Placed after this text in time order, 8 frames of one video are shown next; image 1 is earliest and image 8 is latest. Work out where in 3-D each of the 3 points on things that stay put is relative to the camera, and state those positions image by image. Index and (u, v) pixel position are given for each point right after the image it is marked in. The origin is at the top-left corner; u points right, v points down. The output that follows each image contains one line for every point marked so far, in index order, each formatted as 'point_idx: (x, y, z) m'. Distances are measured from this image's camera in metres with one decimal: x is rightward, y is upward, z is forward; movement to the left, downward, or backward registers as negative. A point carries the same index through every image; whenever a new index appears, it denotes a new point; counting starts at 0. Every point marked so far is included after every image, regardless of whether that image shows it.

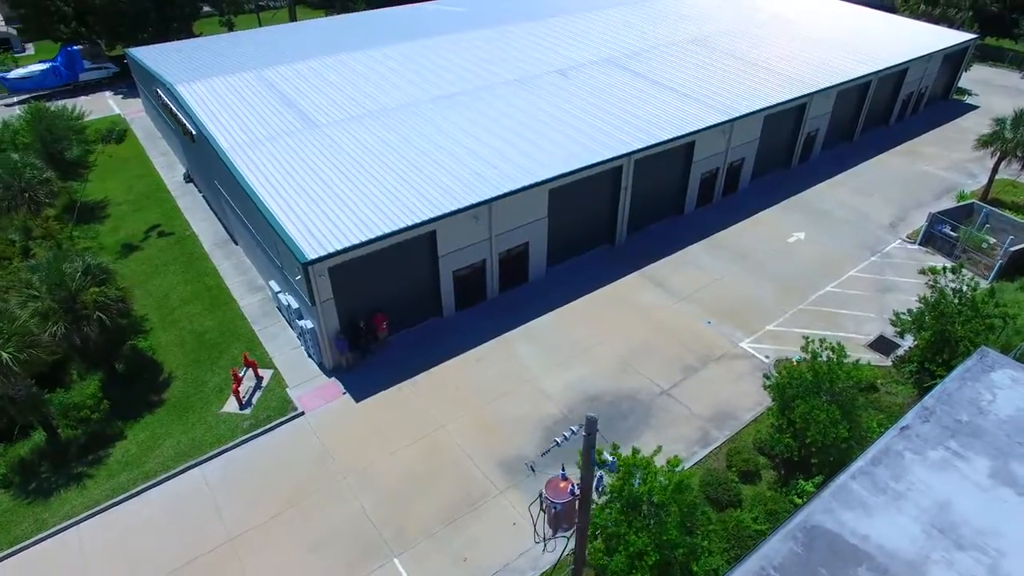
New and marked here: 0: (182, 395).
0: (-10.5, -3.4, +19.4) m
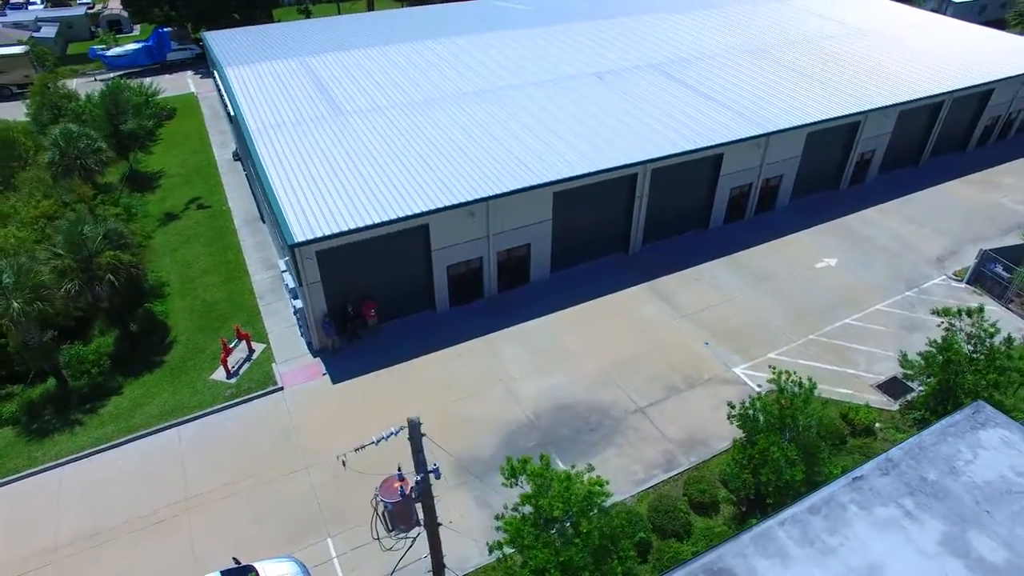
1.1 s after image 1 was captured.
0: (-11.3, -2.4, +20.7) m
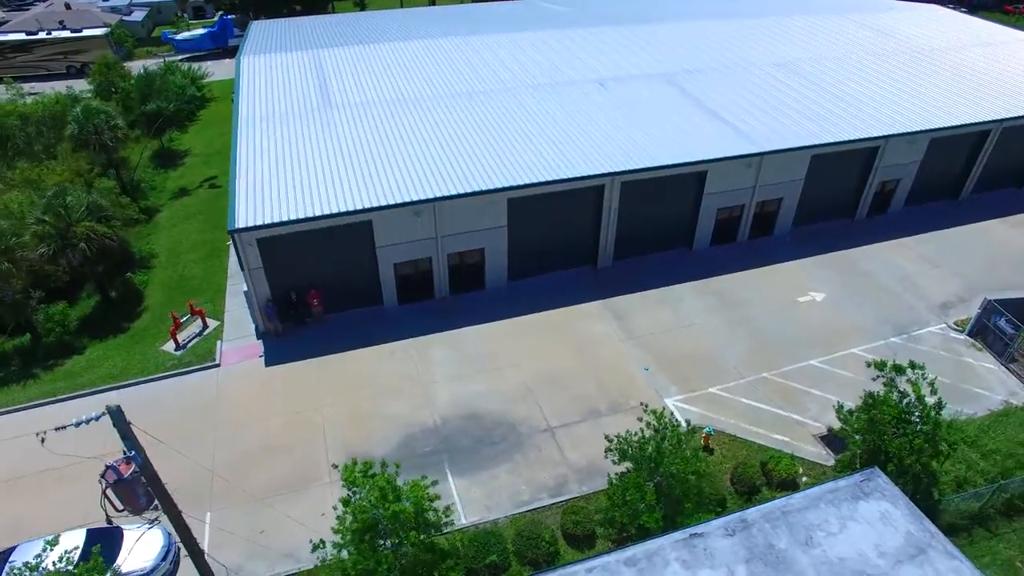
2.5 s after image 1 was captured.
0: (-13.4, -1.5, +22.1) m
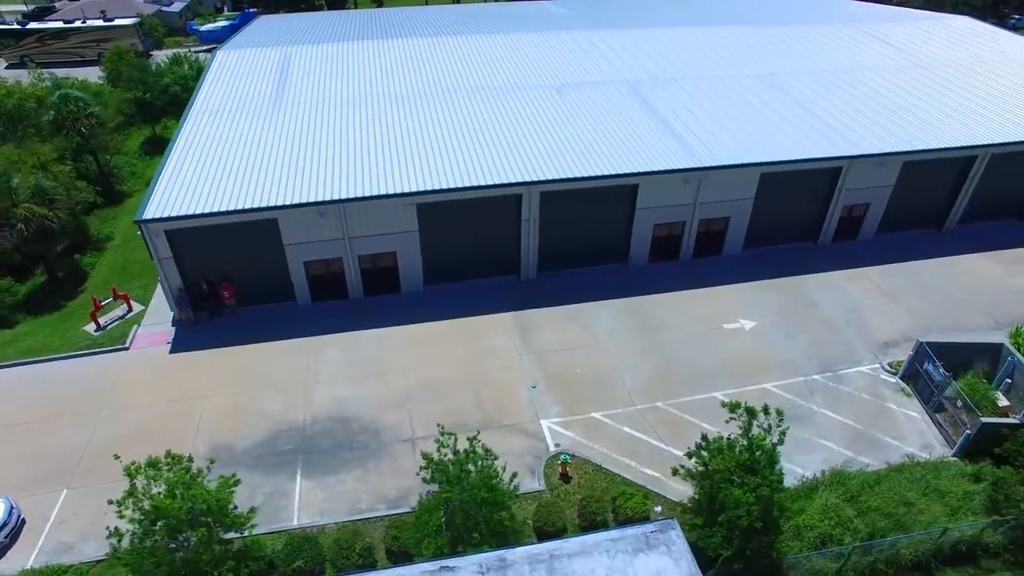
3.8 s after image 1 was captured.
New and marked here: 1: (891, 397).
0: (-16.8, -0.7, +23.3) m
1: (+12.1, -3.5, +19.4) m
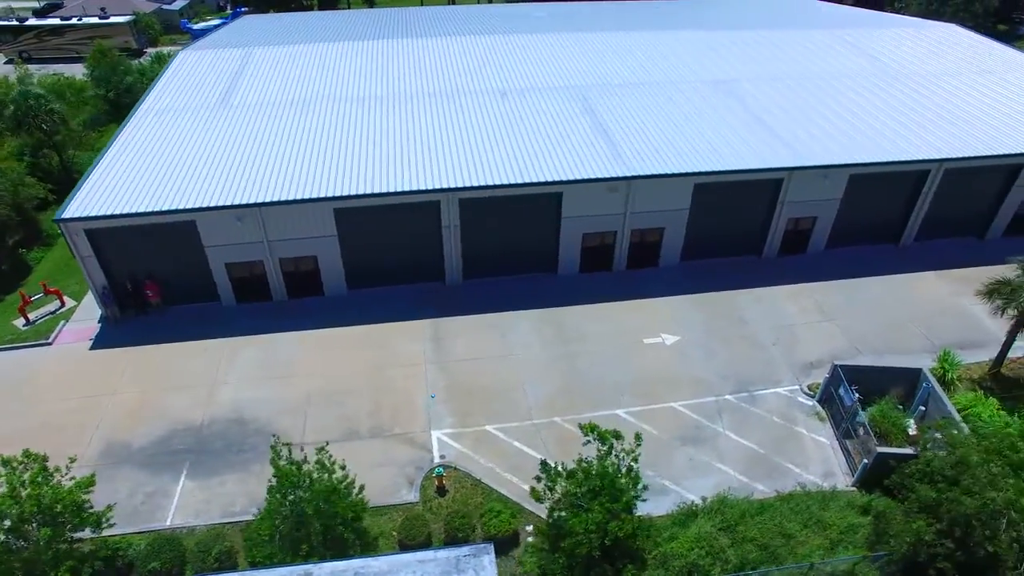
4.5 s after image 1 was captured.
0: (-19.7, -0.5, +23.9) m
1: (+8.9, -4.1, +18.8) m
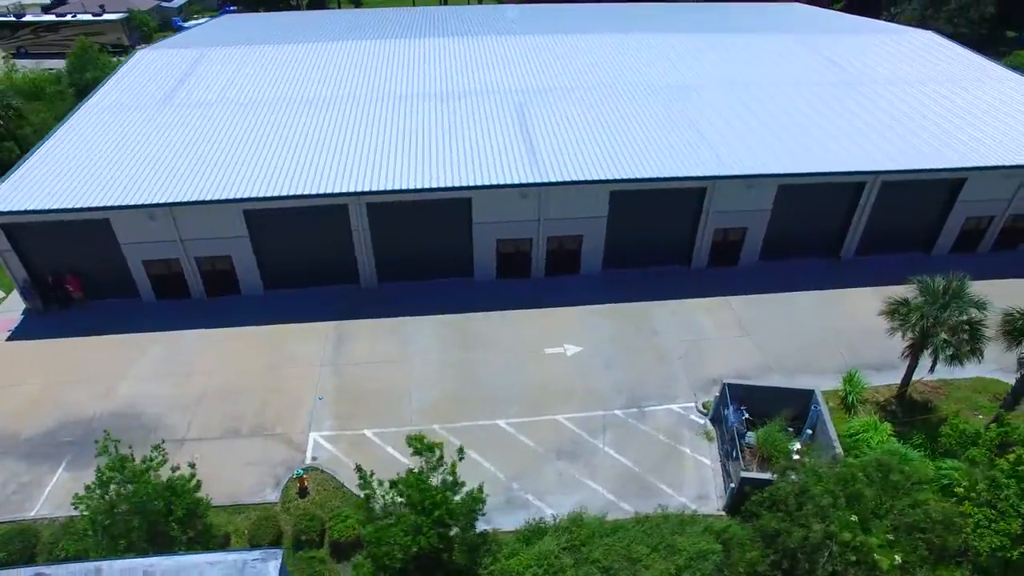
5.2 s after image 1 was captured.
0: (-23.0, -0.1, +24.8) m
1: (+5.3, -4.5, +18.3) m
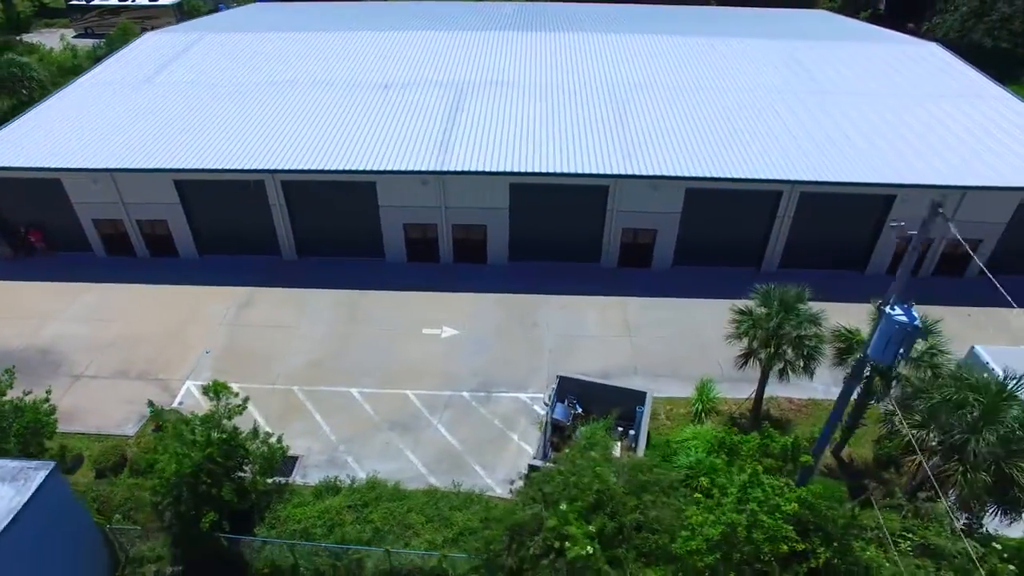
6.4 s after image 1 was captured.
0: (-26.4, +2.6, +28.7) m
1: (+0.3, -4.2, +18.8) m
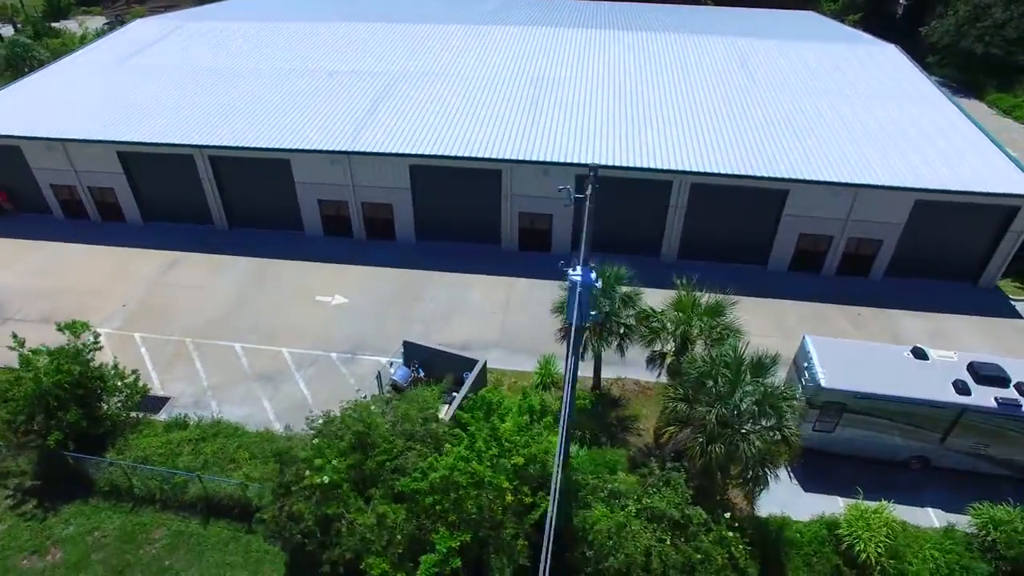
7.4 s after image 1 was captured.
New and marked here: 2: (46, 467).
0: (-30.0, +5.0, +32.3) m
1: (-4.6, -3.2, +20.3) m
2: (-13.2, -5.0, +17.1) m
